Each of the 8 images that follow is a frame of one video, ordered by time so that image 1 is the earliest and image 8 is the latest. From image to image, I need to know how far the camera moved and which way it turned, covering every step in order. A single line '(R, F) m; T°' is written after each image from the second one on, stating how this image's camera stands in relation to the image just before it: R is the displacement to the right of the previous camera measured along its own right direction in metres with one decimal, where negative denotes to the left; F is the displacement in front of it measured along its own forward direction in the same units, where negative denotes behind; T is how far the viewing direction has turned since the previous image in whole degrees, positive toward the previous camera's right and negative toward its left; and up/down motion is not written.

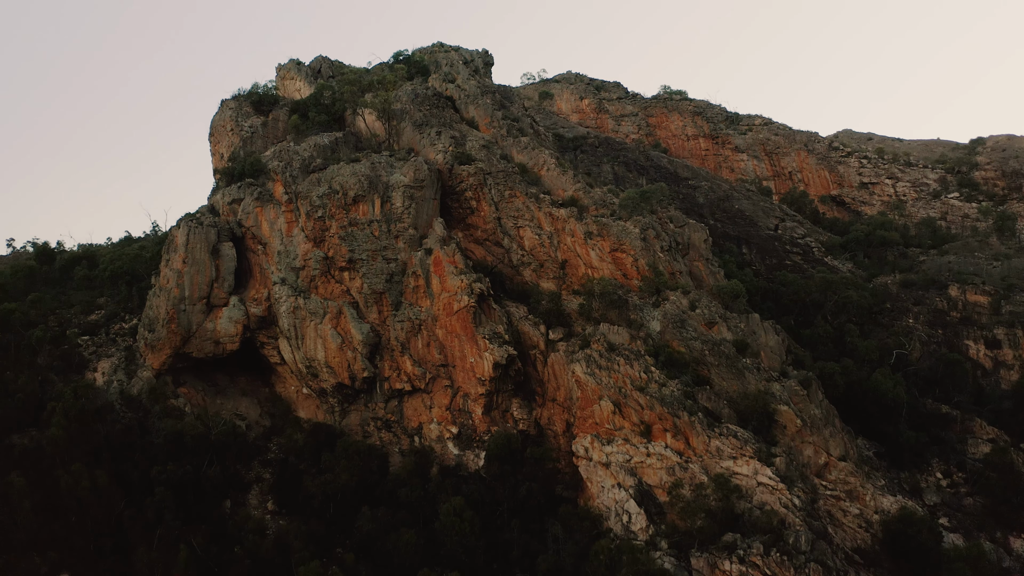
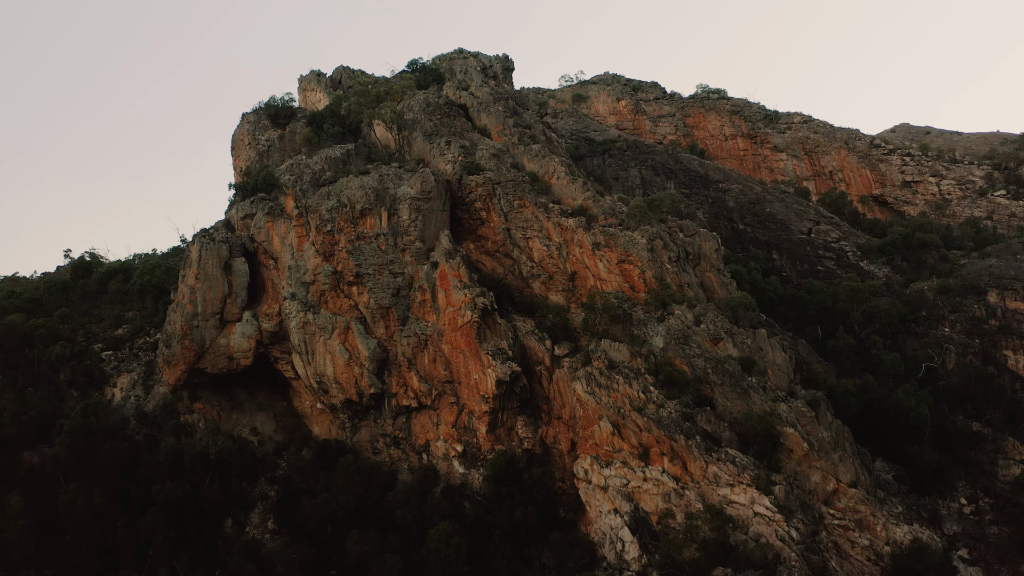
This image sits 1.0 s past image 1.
(+1.9, +1.0) m; -4°
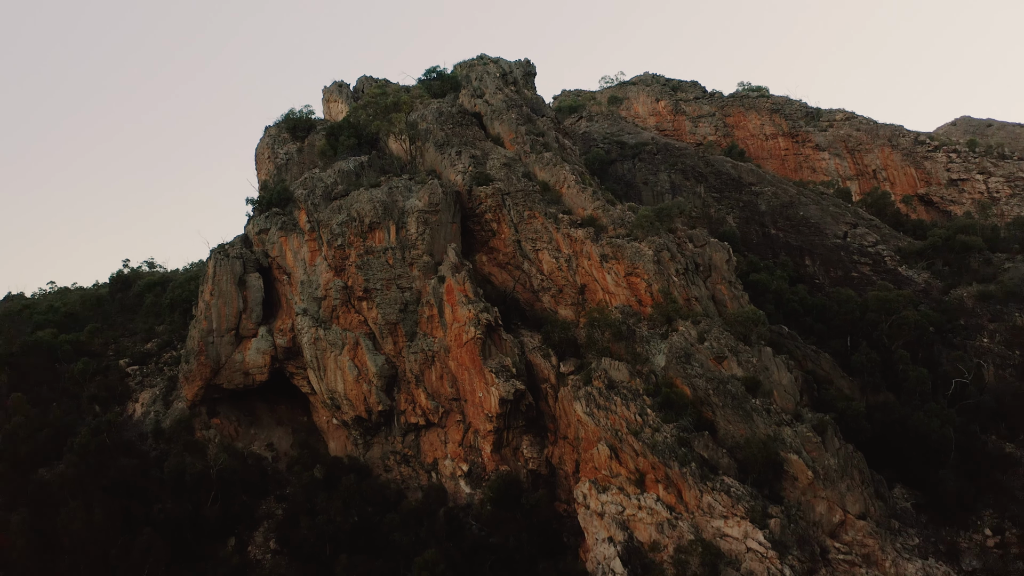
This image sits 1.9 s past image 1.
(+1.8, +0.9) m; -4°
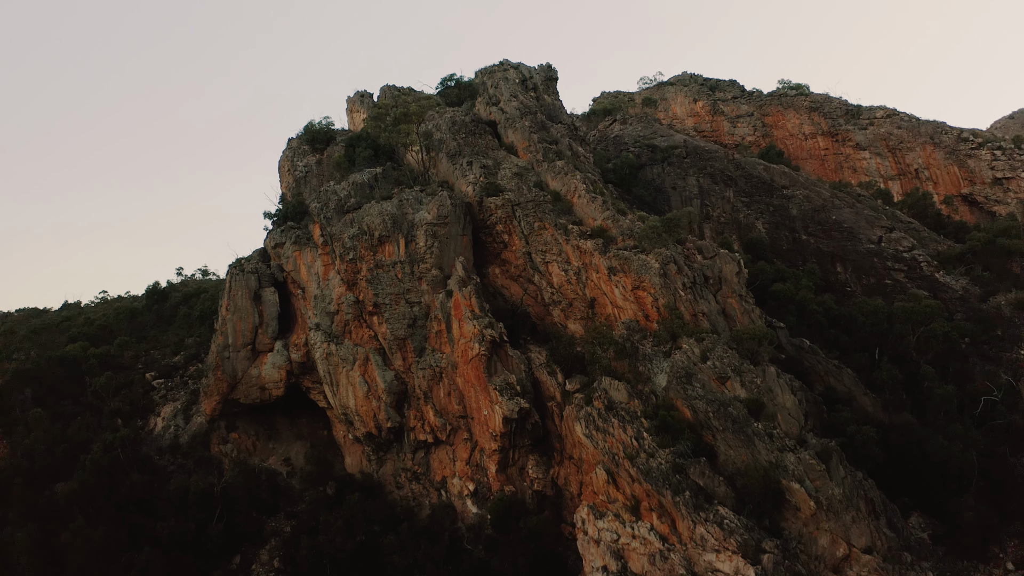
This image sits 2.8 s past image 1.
(+1.6, +0.7) m; -4°
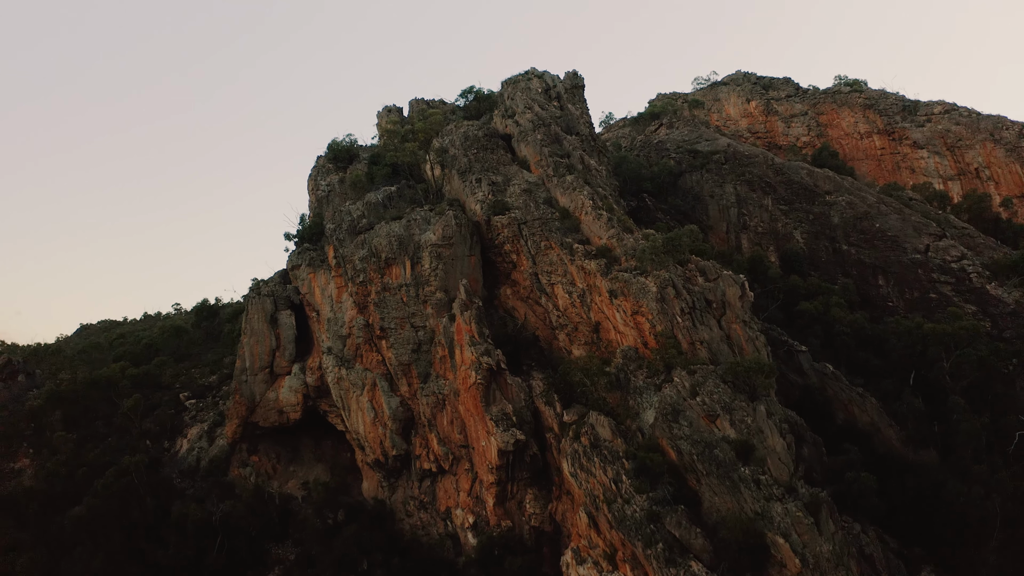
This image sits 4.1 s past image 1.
(+2.5, +1.1) m; -5°
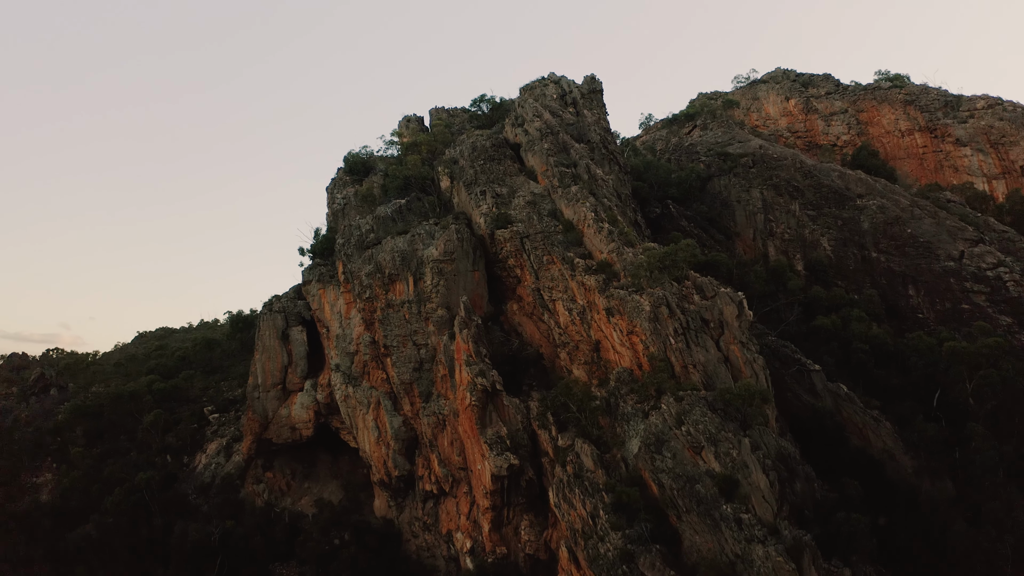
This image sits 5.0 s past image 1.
(+1.9, +0.8) m; -4°
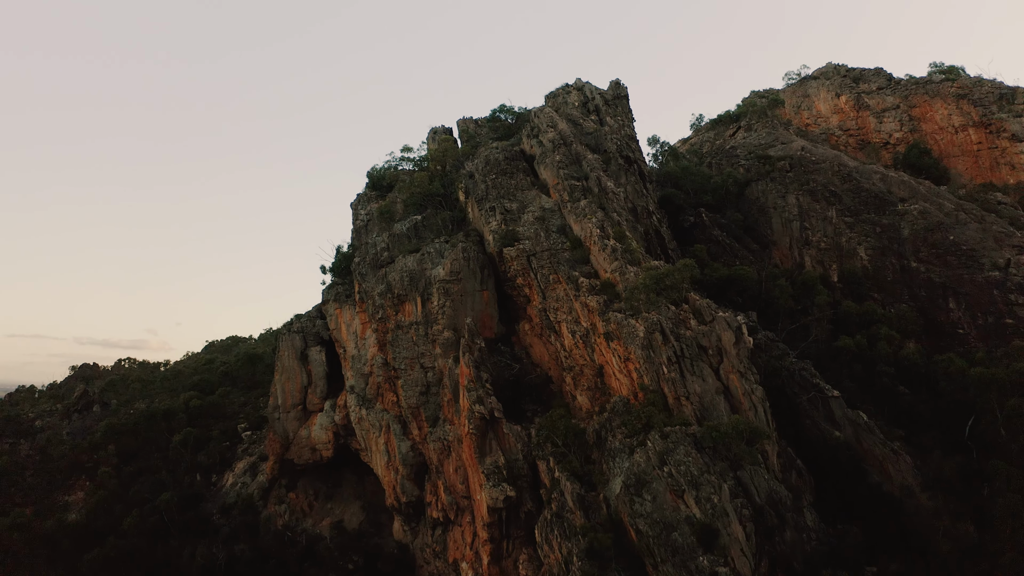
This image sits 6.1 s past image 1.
(+2.1, +0.8) m; -5°
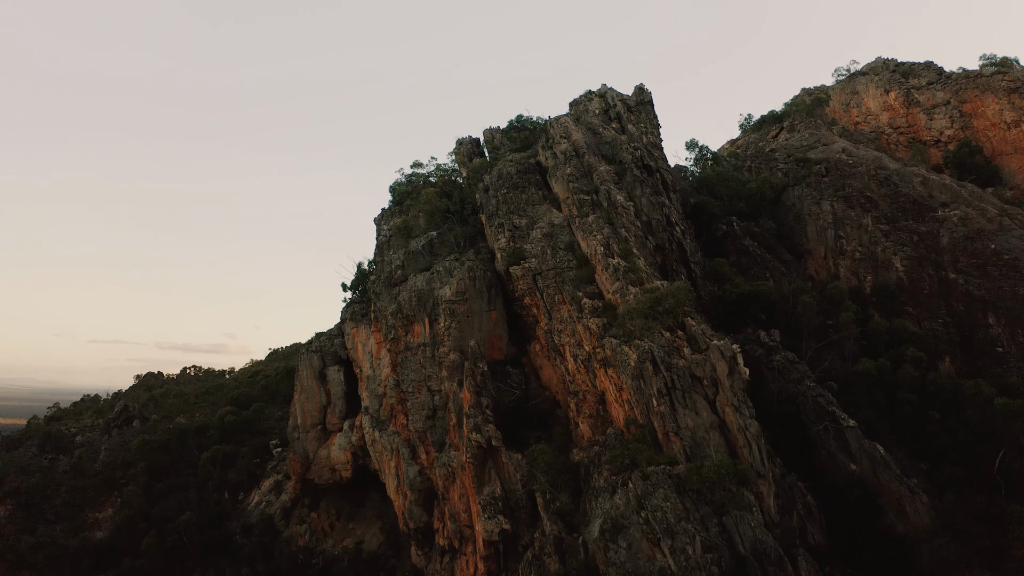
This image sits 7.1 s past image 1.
(+2.0, +0.7) m; -4°
